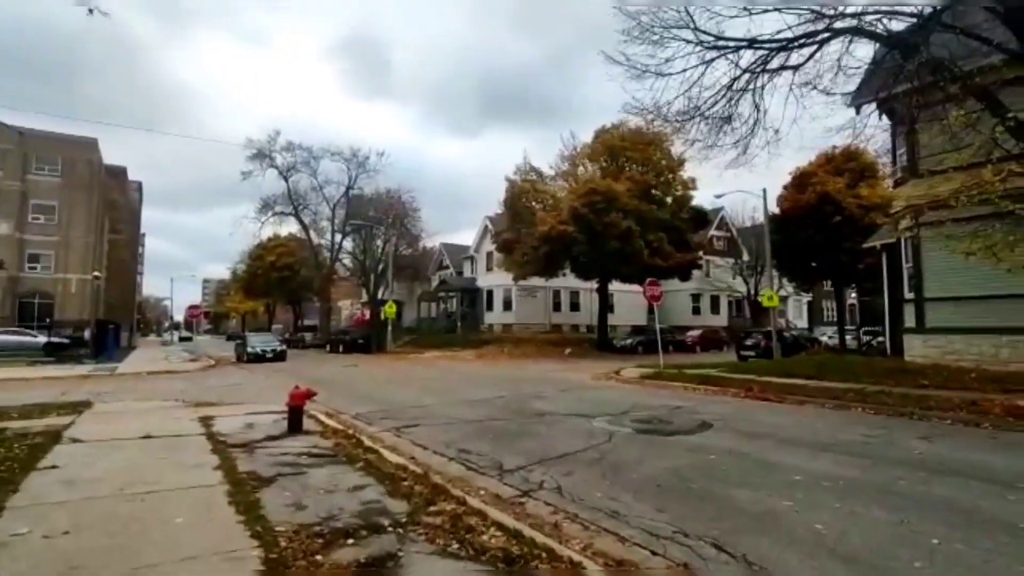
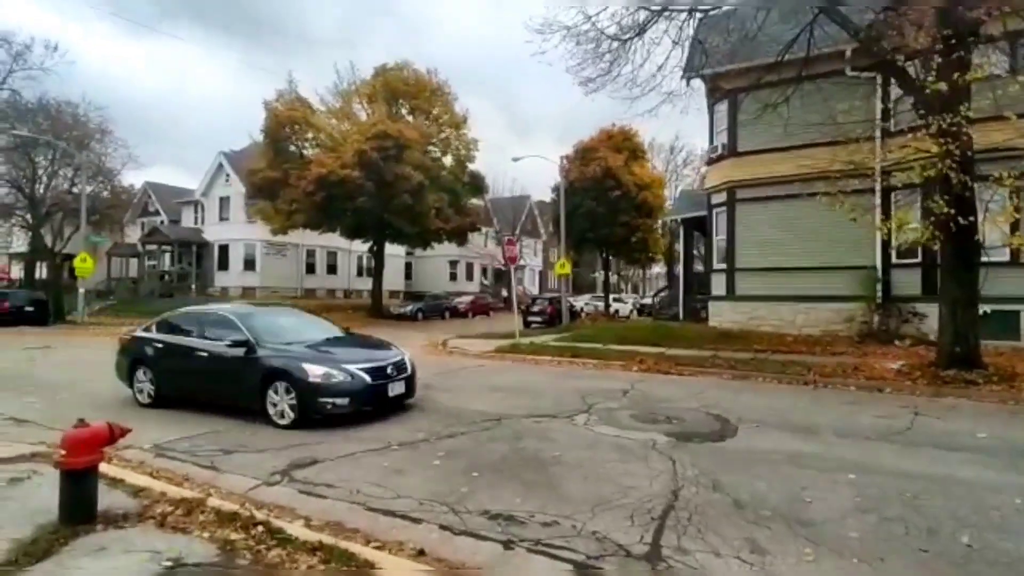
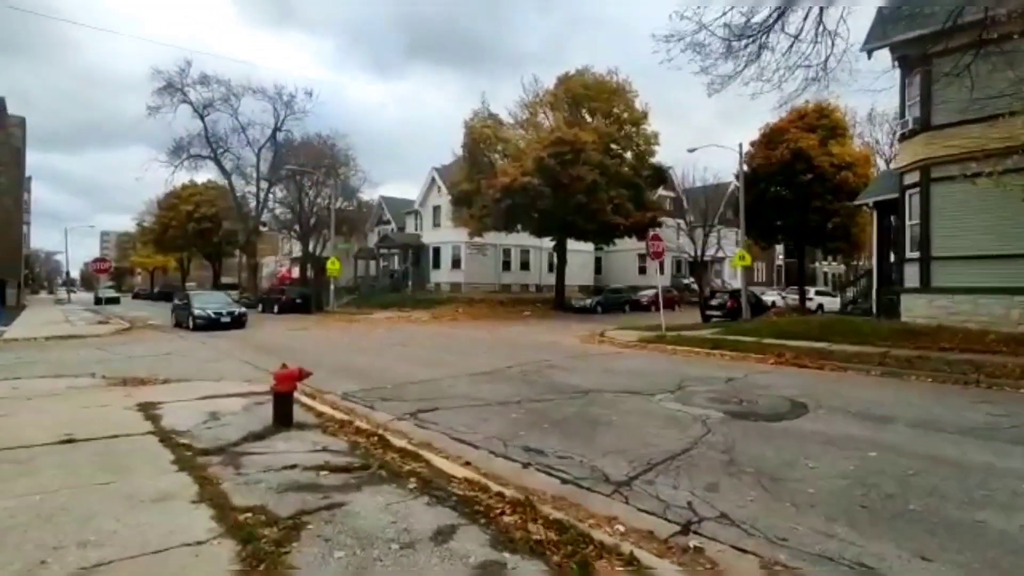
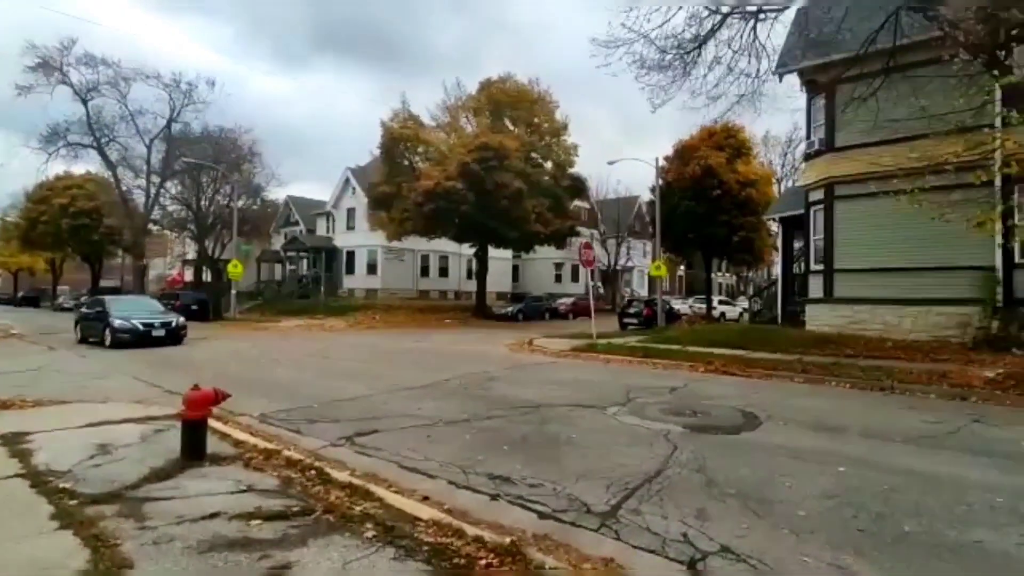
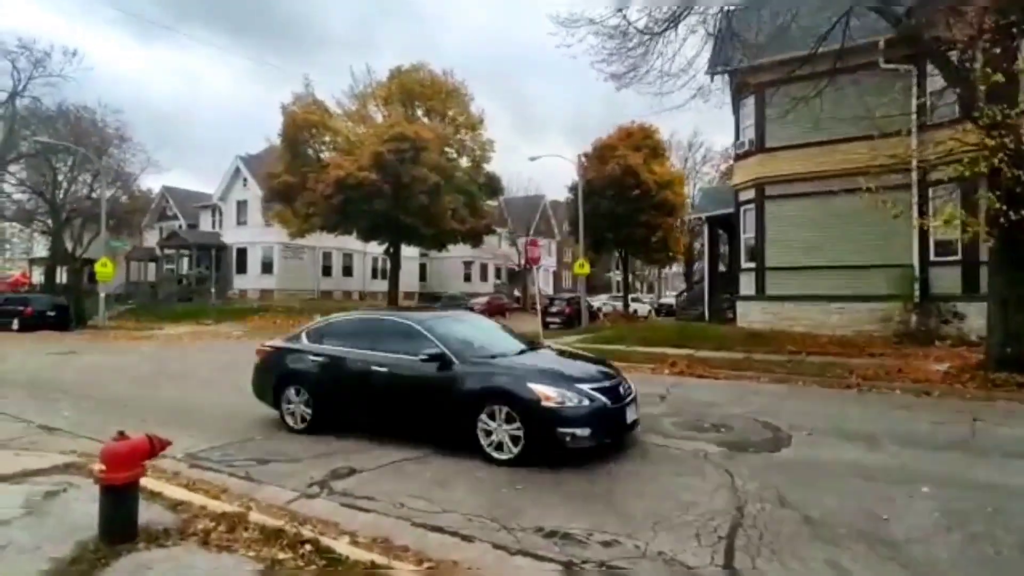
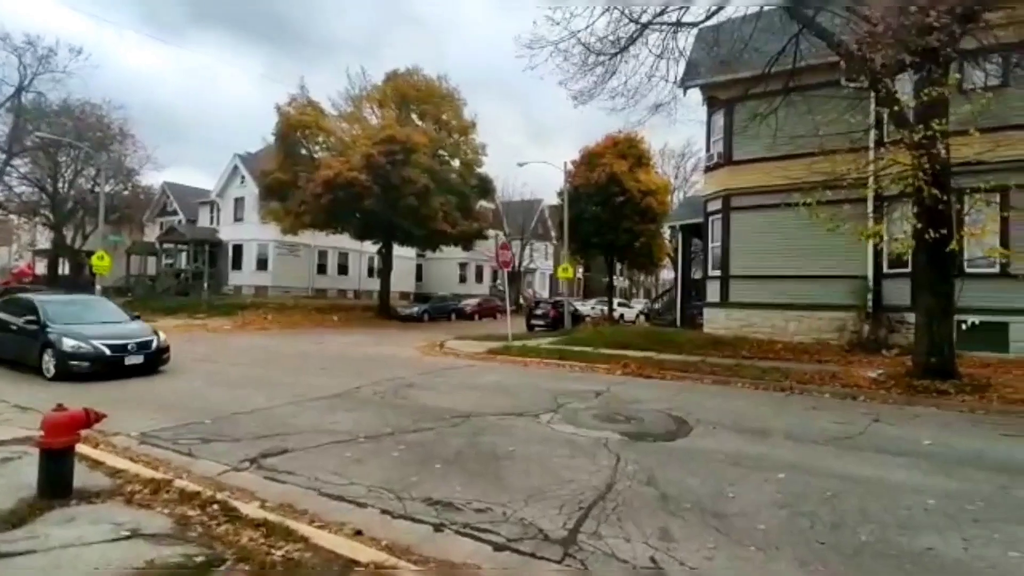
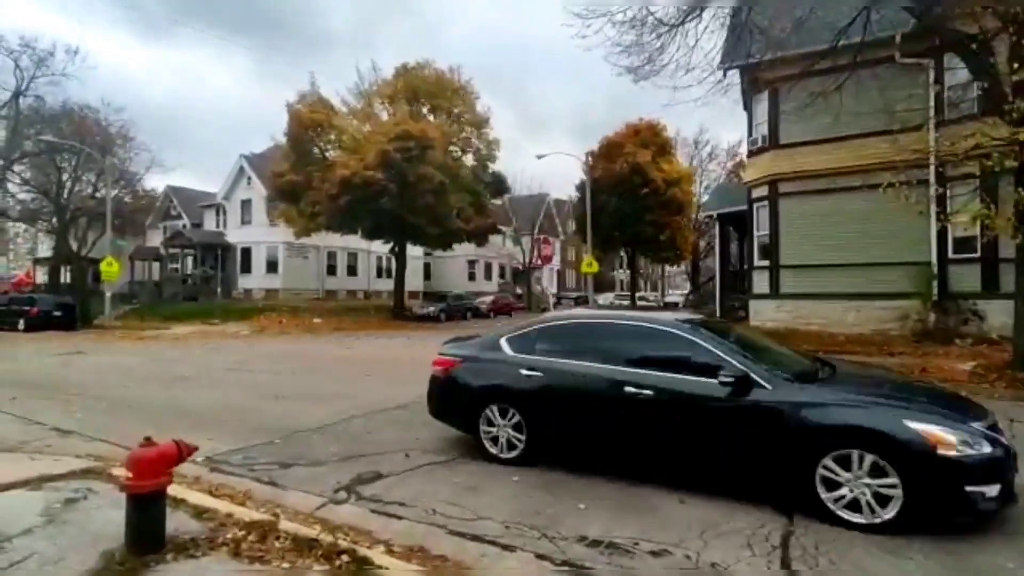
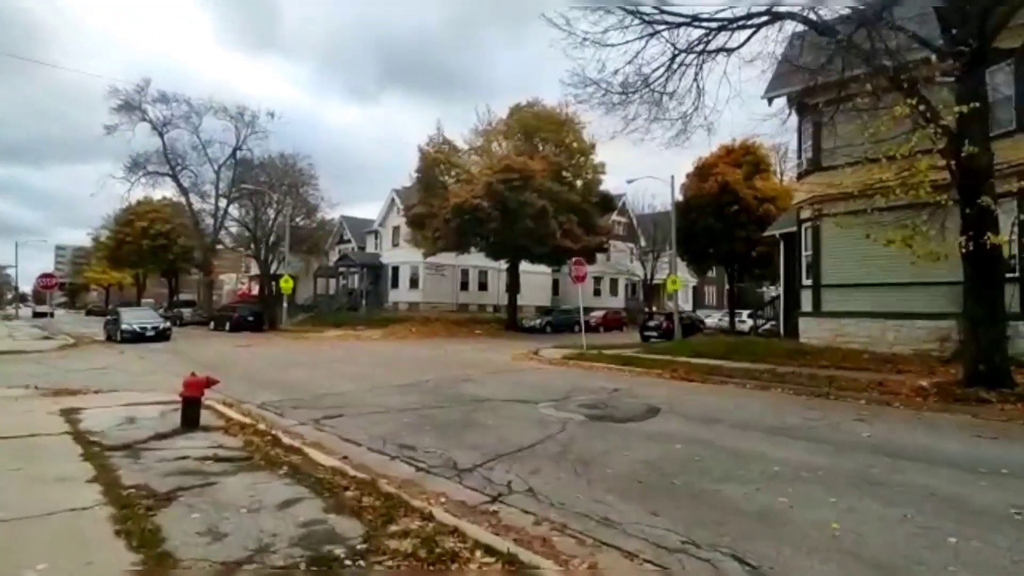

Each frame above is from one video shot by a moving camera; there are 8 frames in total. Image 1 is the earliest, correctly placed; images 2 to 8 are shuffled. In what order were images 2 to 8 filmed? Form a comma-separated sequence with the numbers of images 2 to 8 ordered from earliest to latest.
8, 3, 4, 6, 2, 5, 7
